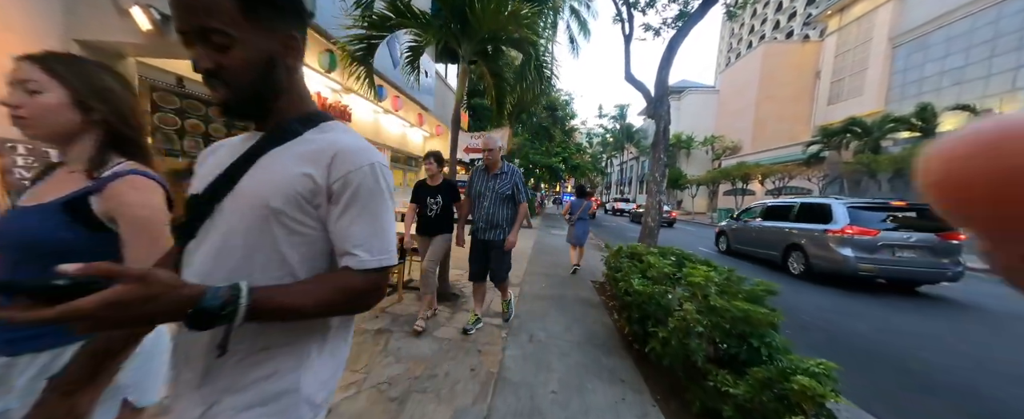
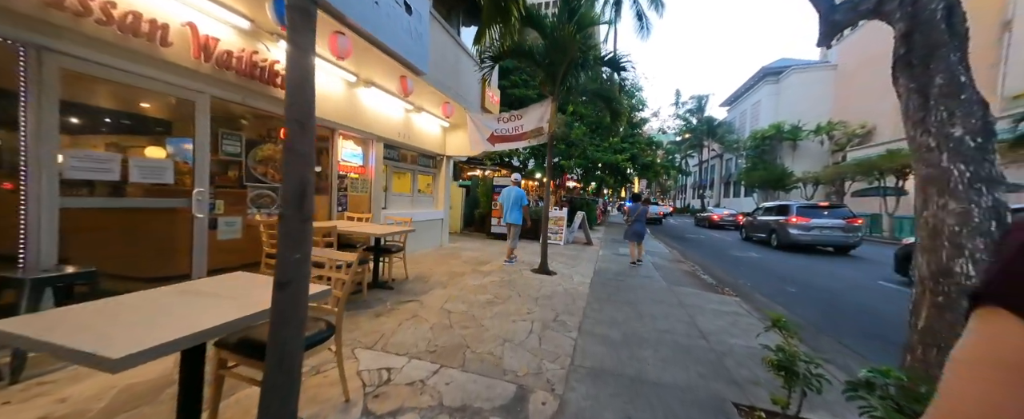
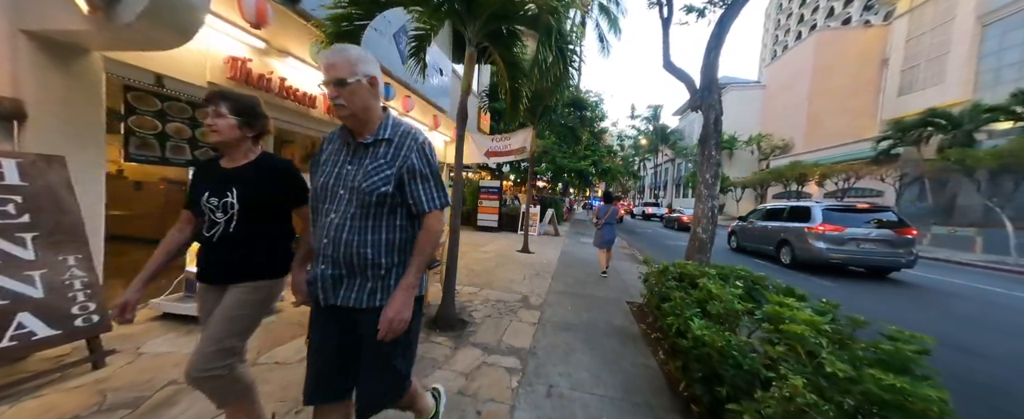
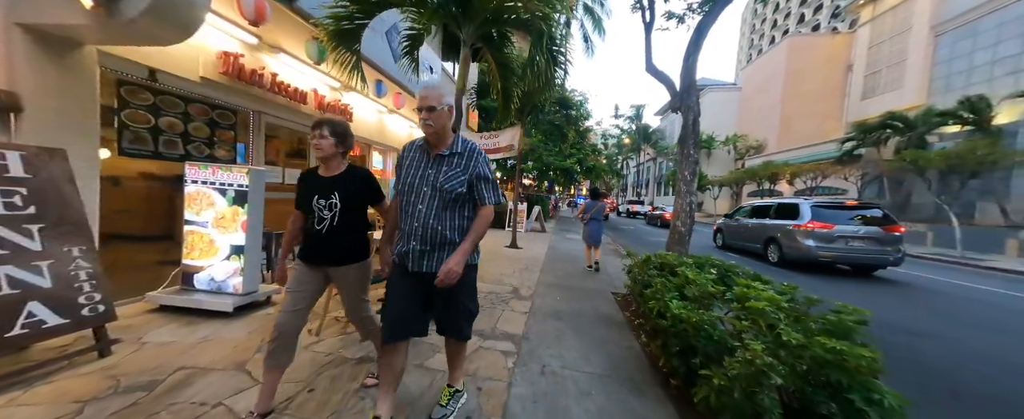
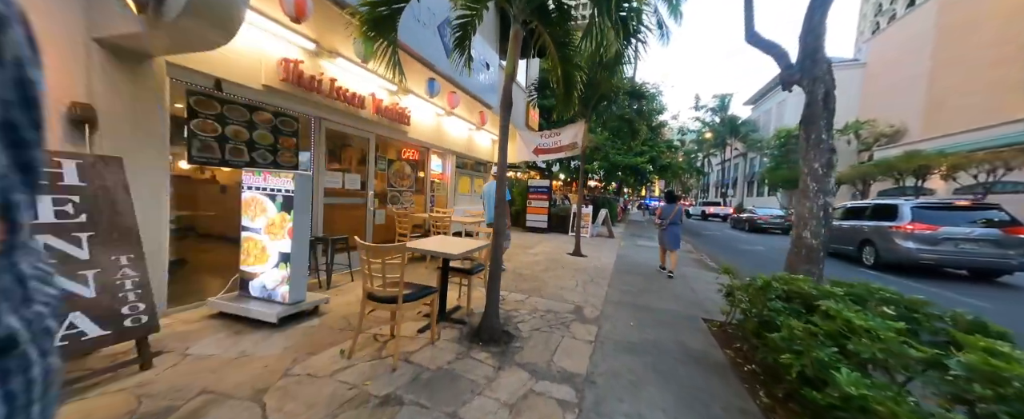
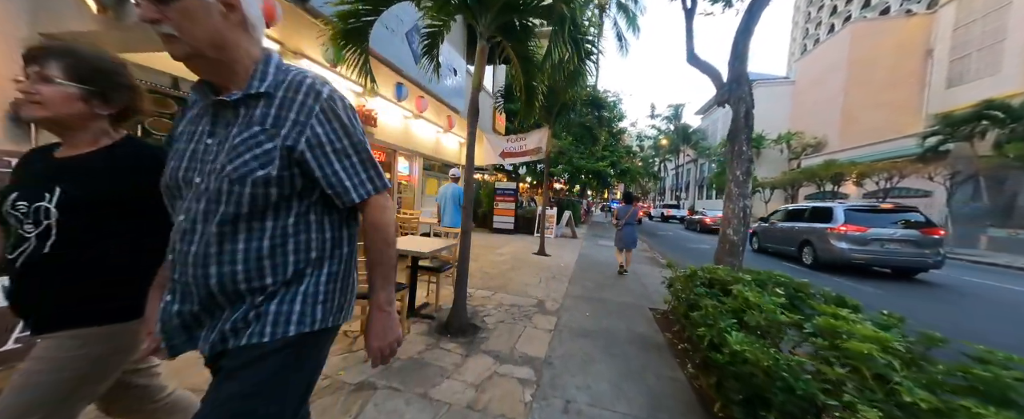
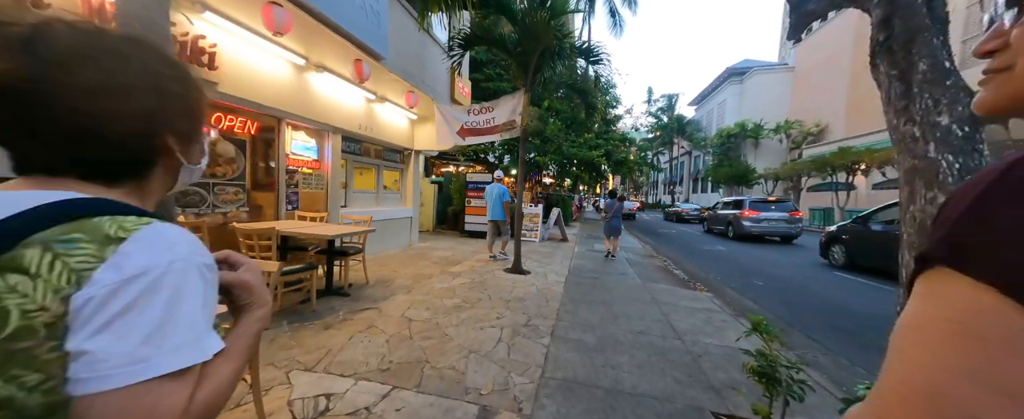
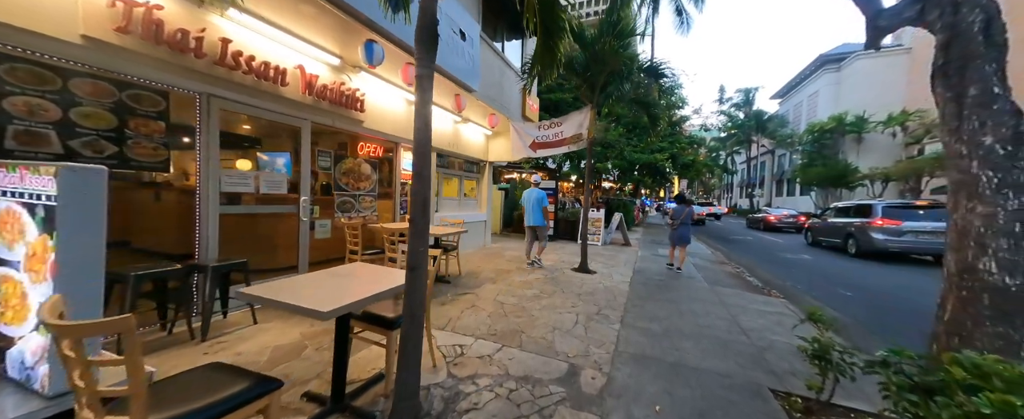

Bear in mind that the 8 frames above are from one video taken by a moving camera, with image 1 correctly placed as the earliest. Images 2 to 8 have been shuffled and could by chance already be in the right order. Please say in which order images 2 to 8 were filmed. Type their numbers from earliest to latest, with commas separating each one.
4, 3, 6, 5, 8, 2, 7
